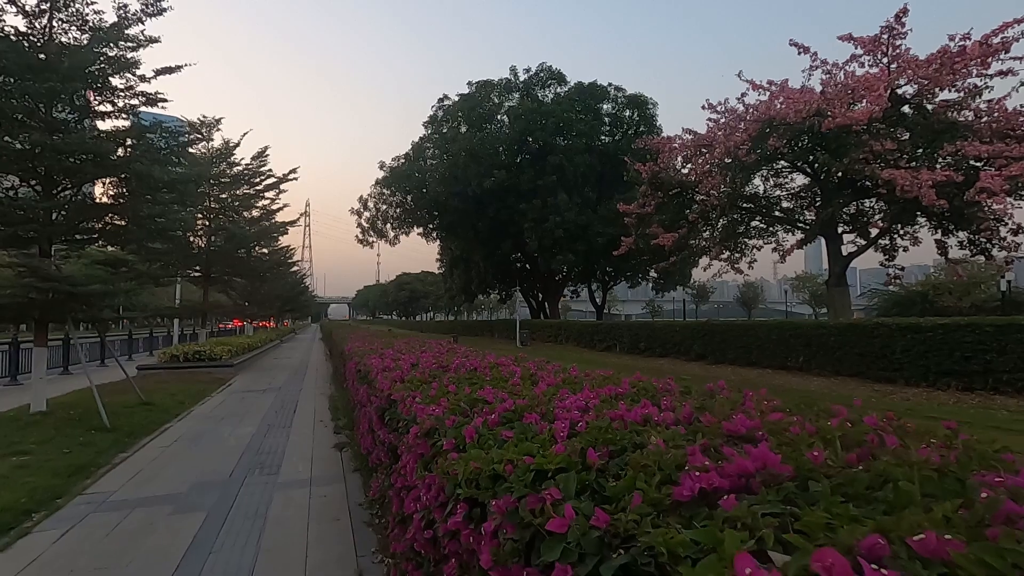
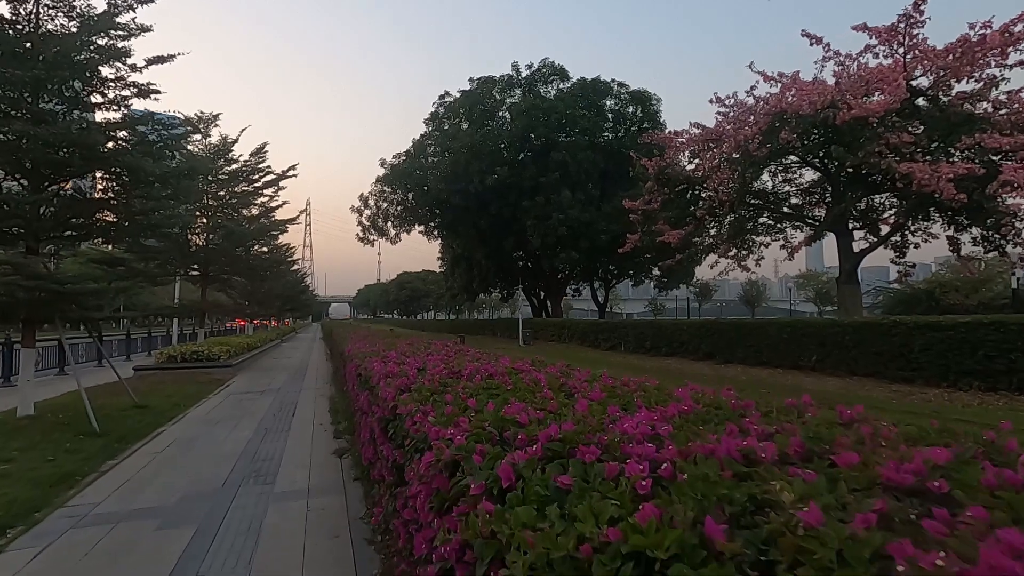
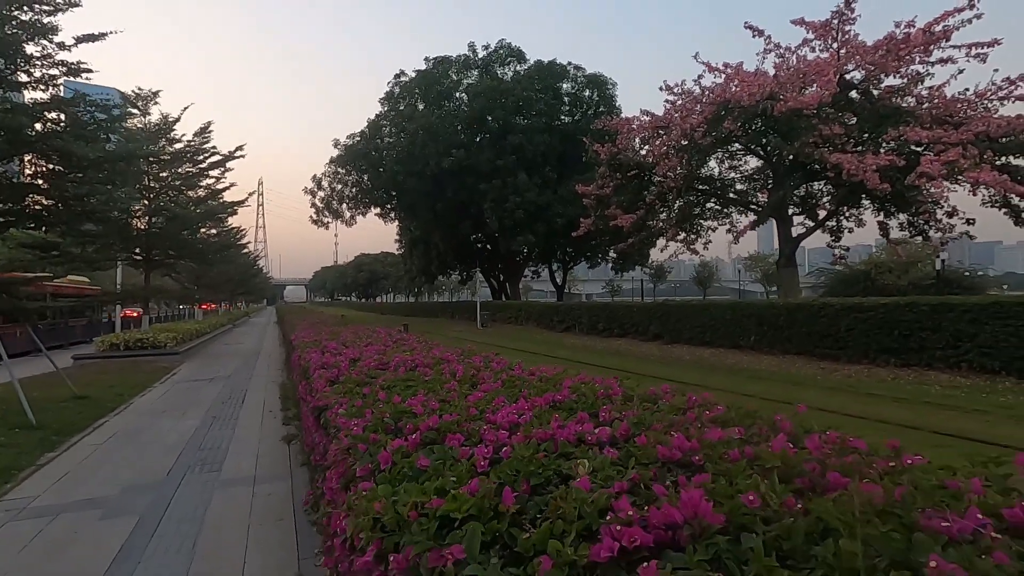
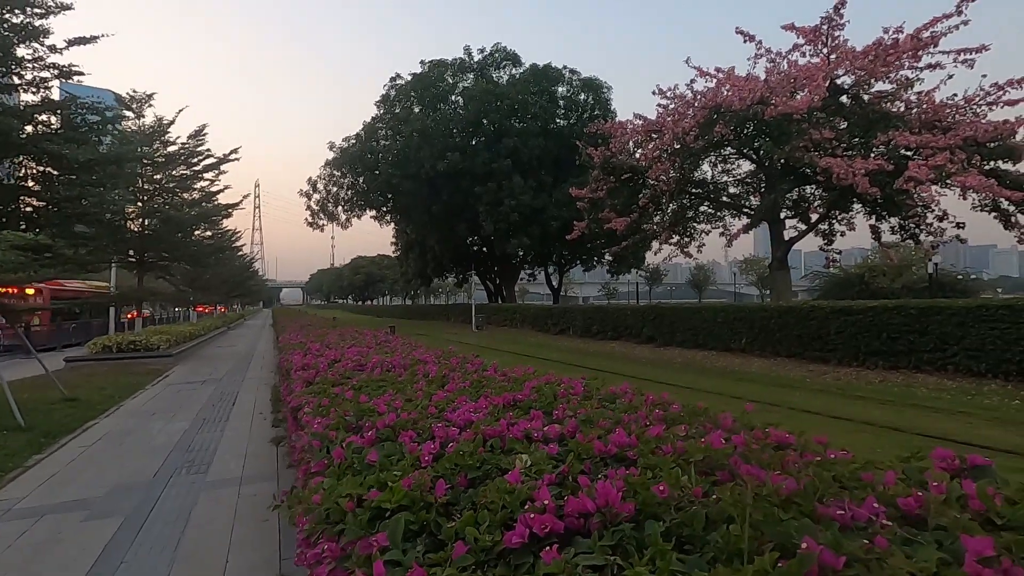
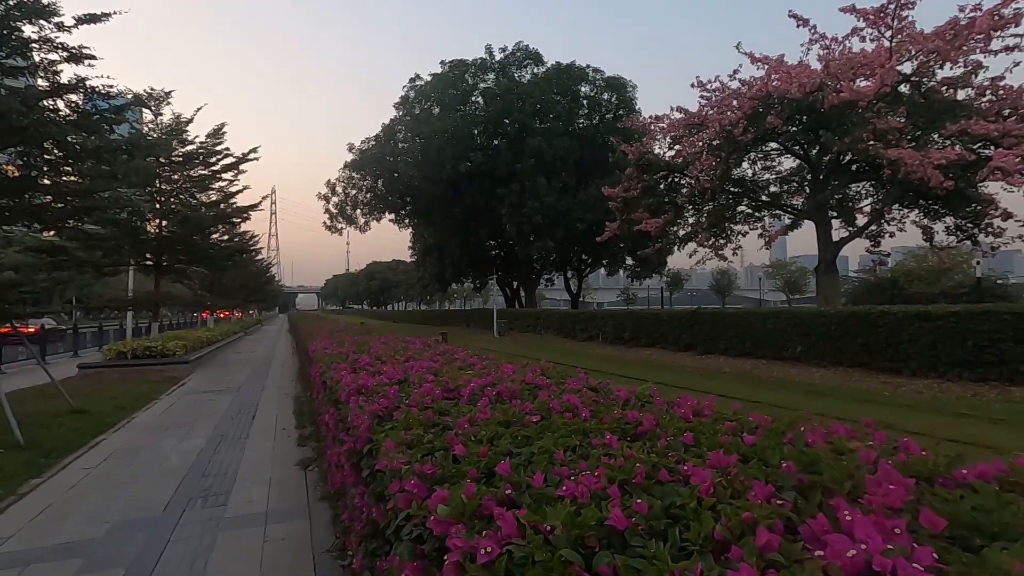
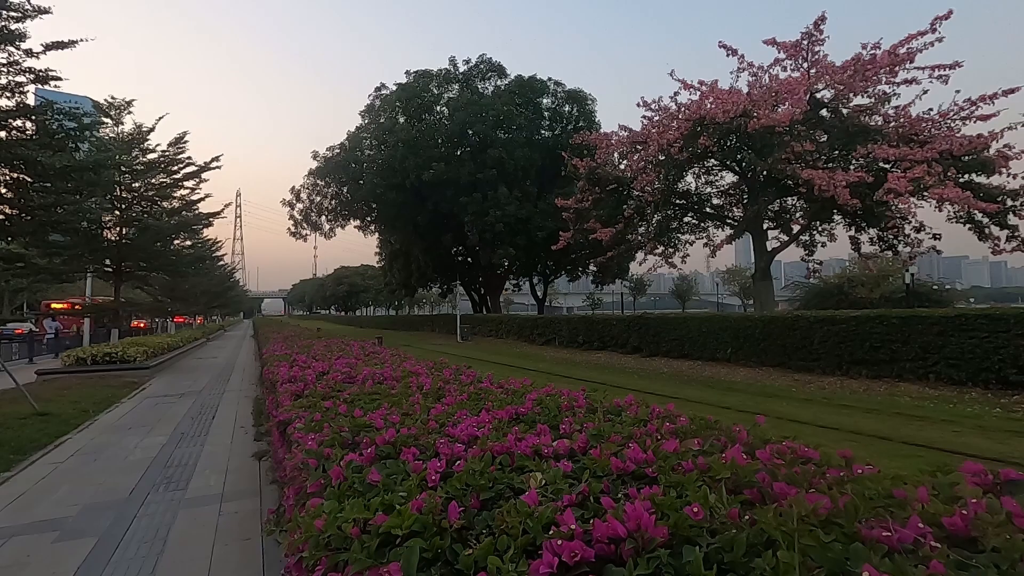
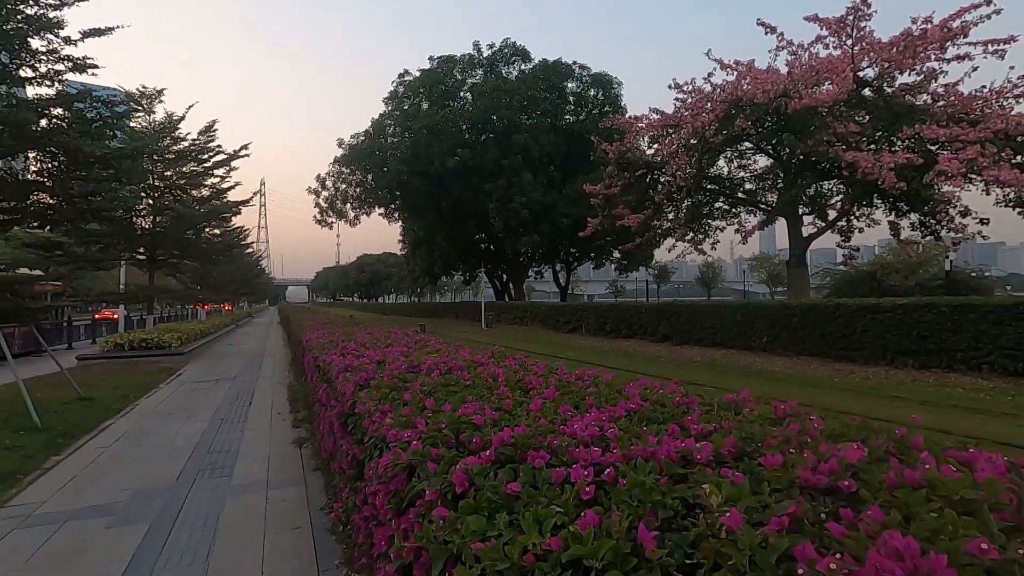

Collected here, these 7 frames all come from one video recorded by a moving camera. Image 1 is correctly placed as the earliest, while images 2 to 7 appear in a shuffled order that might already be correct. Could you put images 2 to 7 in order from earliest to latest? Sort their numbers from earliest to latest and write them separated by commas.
2, 5, 7, 3, 4, 6
